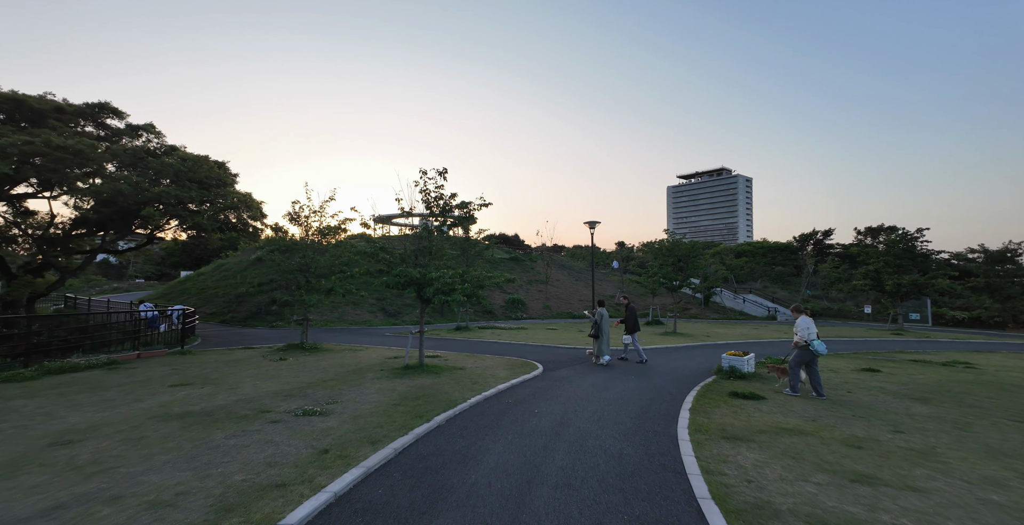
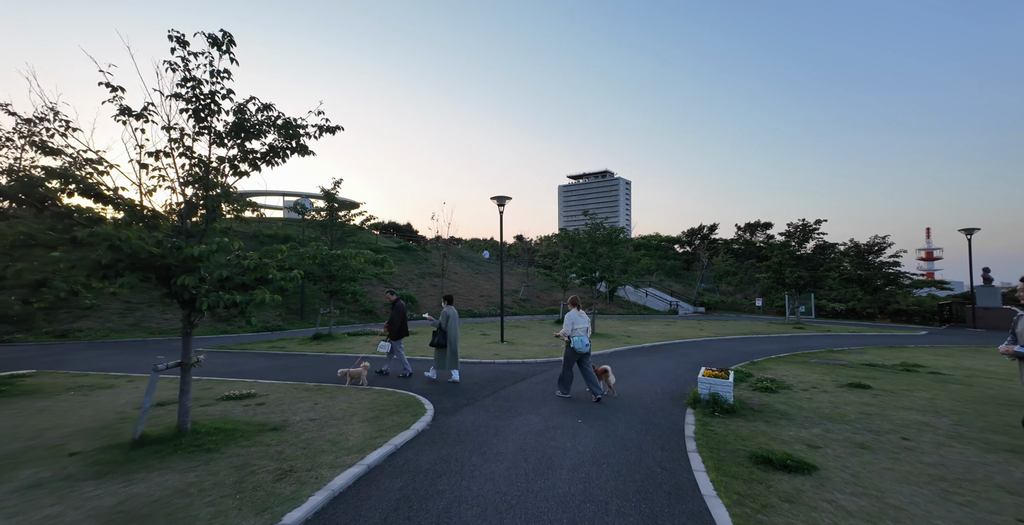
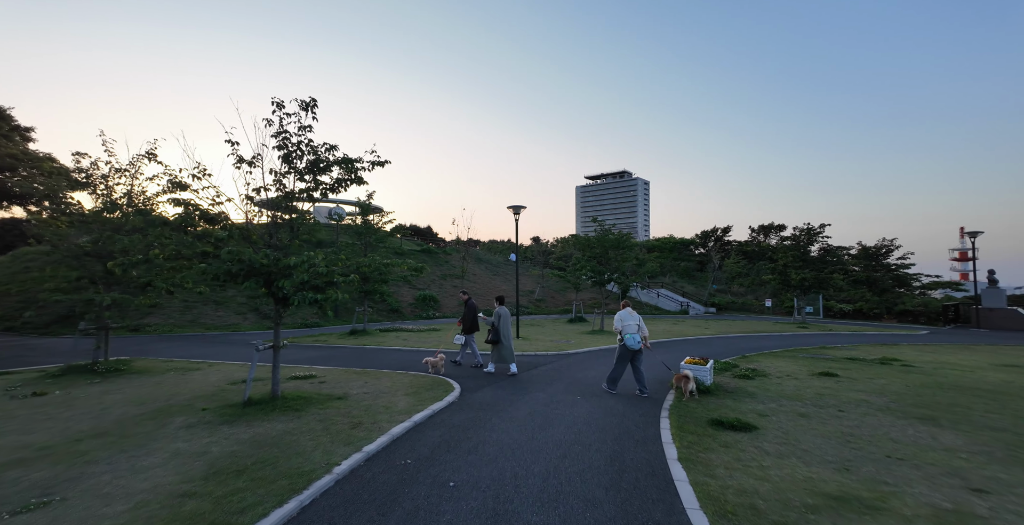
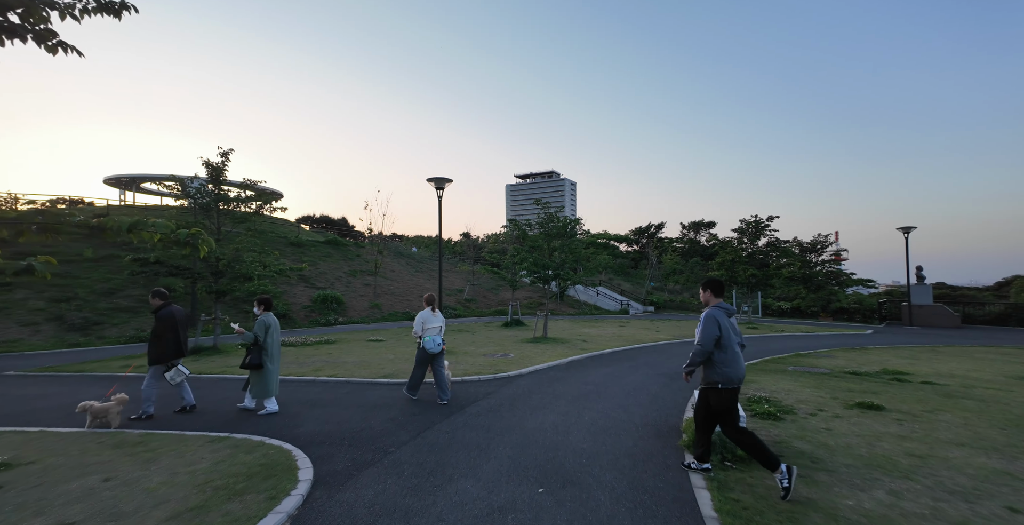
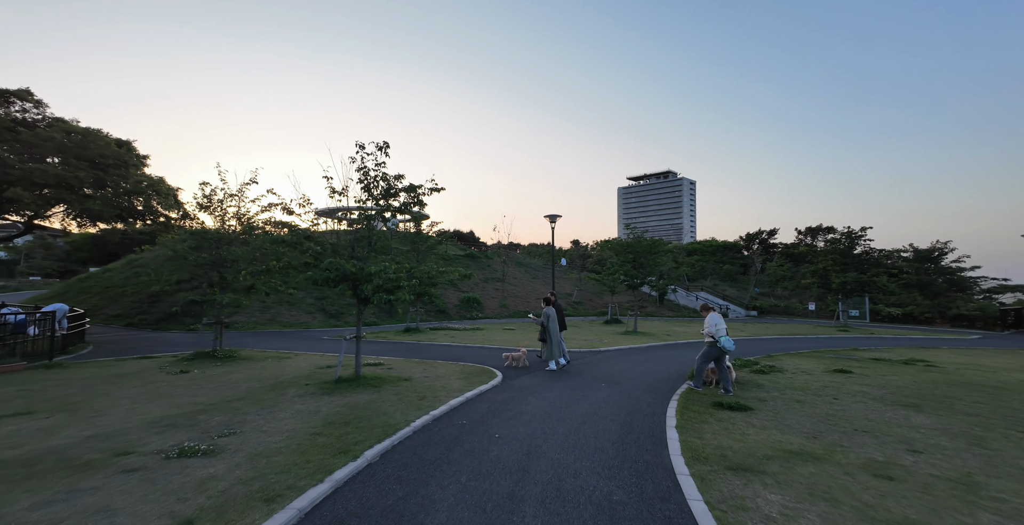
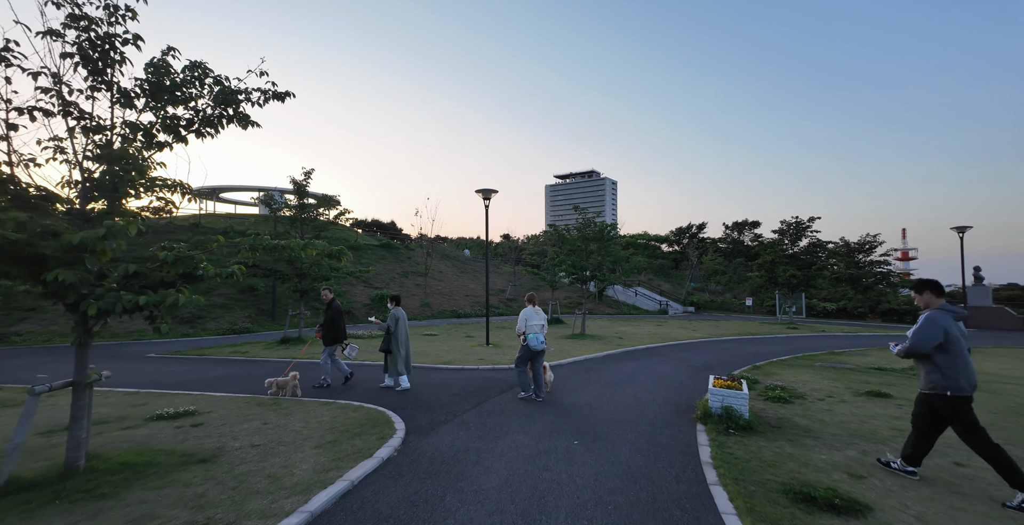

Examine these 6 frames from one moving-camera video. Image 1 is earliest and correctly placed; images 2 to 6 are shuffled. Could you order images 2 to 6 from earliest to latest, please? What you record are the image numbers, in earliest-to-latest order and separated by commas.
5, 3, 2, 6, 4
